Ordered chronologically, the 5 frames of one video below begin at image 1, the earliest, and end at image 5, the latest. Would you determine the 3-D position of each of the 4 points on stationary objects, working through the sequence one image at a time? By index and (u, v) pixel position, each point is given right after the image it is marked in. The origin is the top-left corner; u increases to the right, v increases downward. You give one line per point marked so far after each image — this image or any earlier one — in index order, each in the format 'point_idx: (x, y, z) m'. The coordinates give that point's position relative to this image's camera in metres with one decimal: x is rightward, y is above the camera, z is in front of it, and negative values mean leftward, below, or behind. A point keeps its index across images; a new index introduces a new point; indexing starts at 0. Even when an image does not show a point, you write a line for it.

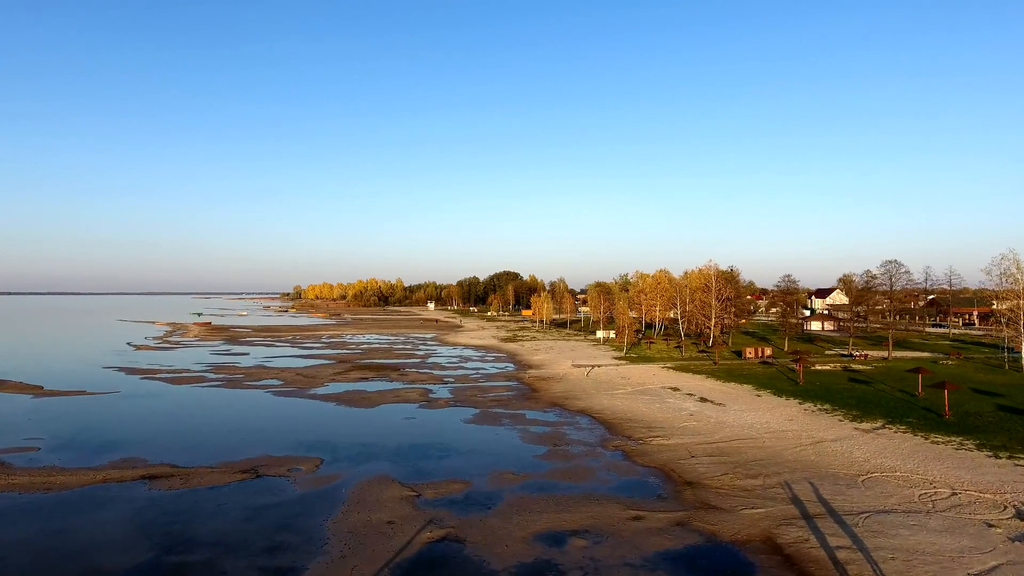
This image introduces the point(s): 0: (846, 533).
0: (+6.6, -4.8, +13.0) m
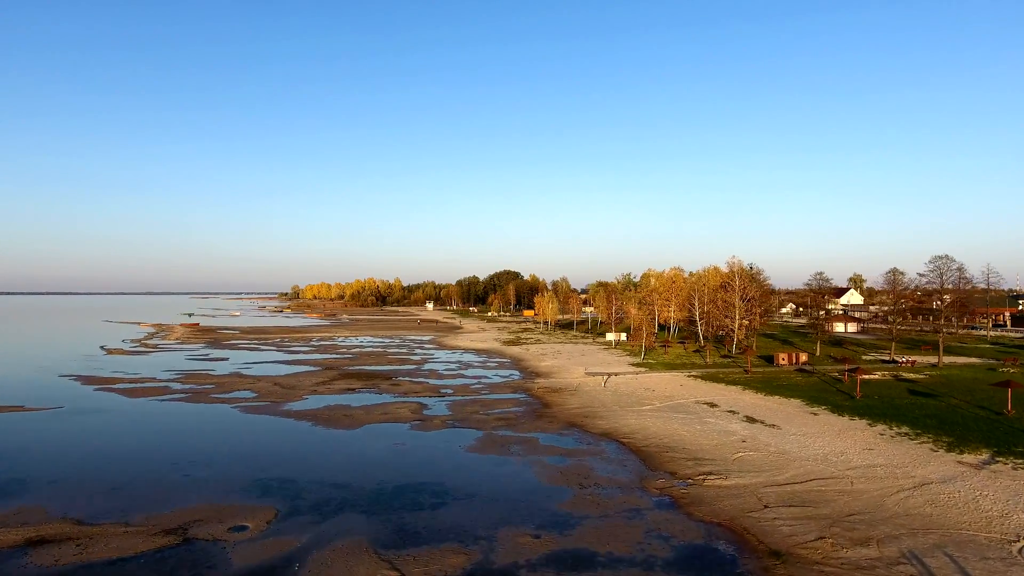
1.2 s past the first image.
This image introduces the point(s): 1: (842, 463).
0: (+6.9, -4.8, +8.4) m
1: (+8.9, -4.7, +17.7) m
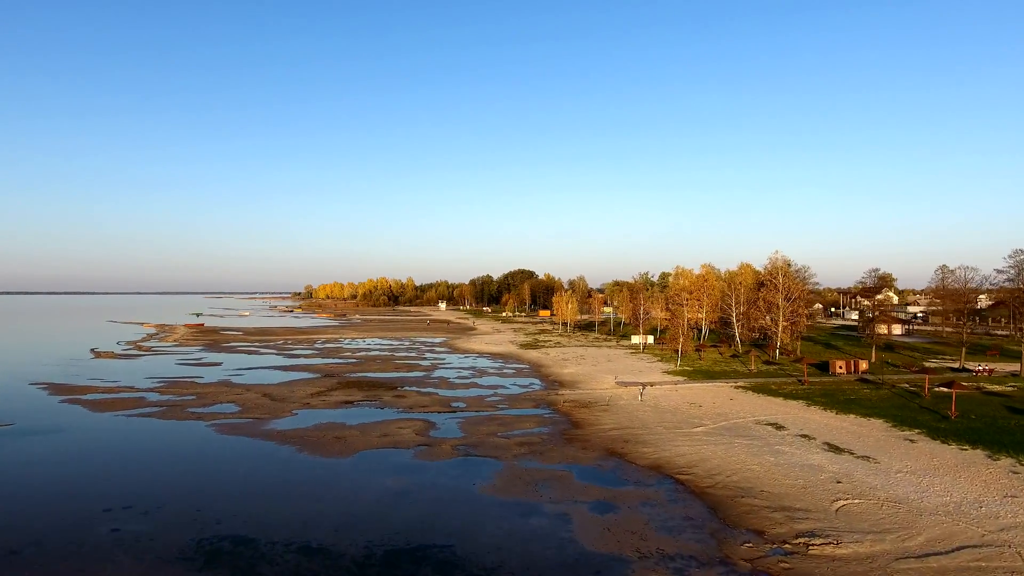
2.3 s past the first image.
0: (+7.4, -4.7, +3.9) m
1: (+9.5, -4.6, +13.2) m
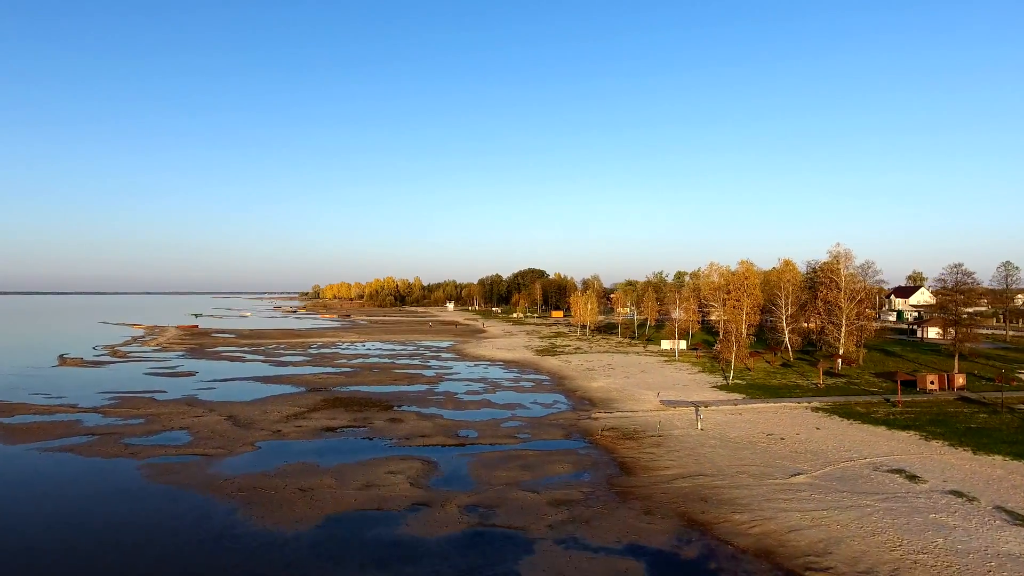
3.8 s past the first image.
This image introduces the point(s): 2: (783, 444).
0: (+7.9, -4.6, -2.1) m
1: (+10.1, -4.5, +7.1) m
2: (+8.0, -4.6, +19.7) m
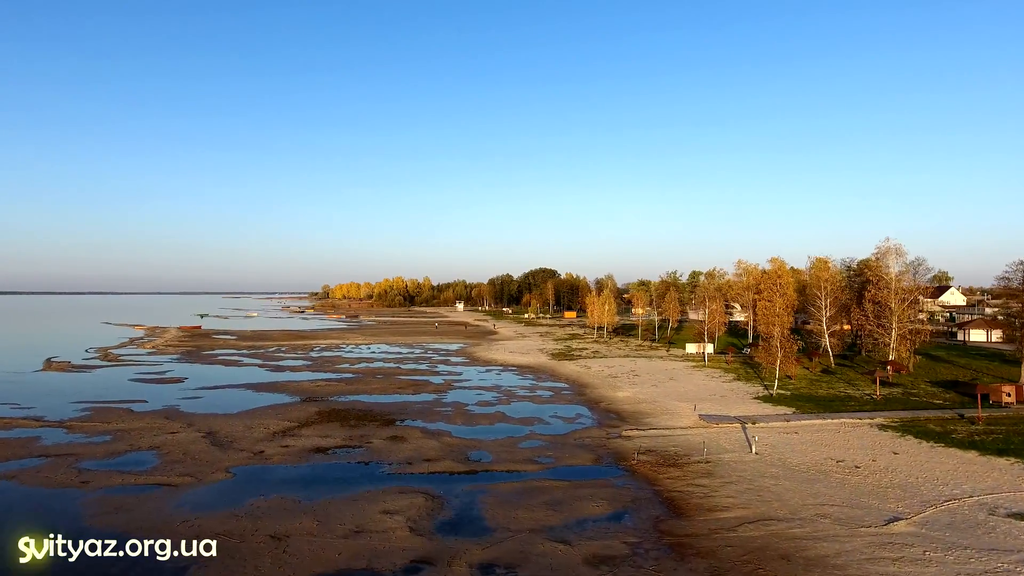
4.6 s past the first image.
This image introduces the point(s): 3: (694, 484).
0: (+8.1, -4.6, -5.5) m
1: (+10.5, -4.5, +3.7) m
2: (+8.6, -4.6, +16.4) m
3: (+4.4, -4.7, +16.0) m
